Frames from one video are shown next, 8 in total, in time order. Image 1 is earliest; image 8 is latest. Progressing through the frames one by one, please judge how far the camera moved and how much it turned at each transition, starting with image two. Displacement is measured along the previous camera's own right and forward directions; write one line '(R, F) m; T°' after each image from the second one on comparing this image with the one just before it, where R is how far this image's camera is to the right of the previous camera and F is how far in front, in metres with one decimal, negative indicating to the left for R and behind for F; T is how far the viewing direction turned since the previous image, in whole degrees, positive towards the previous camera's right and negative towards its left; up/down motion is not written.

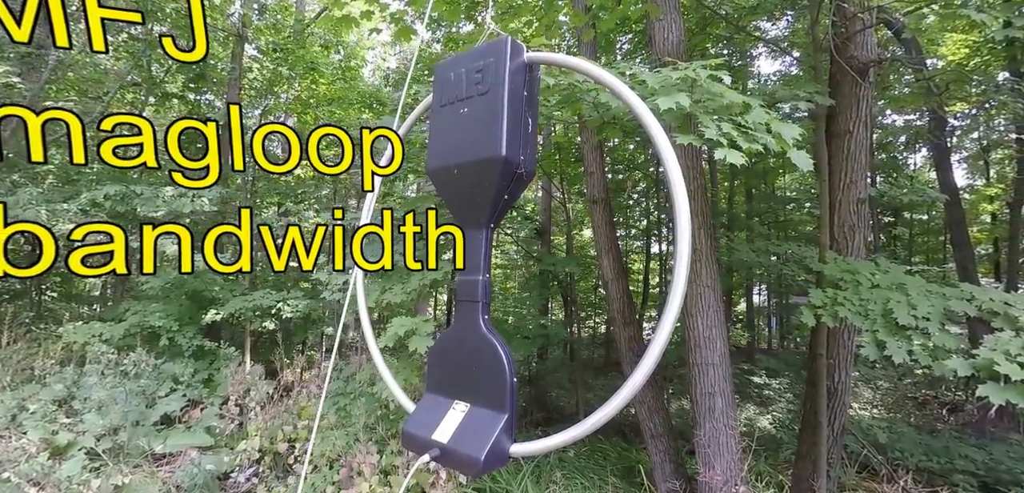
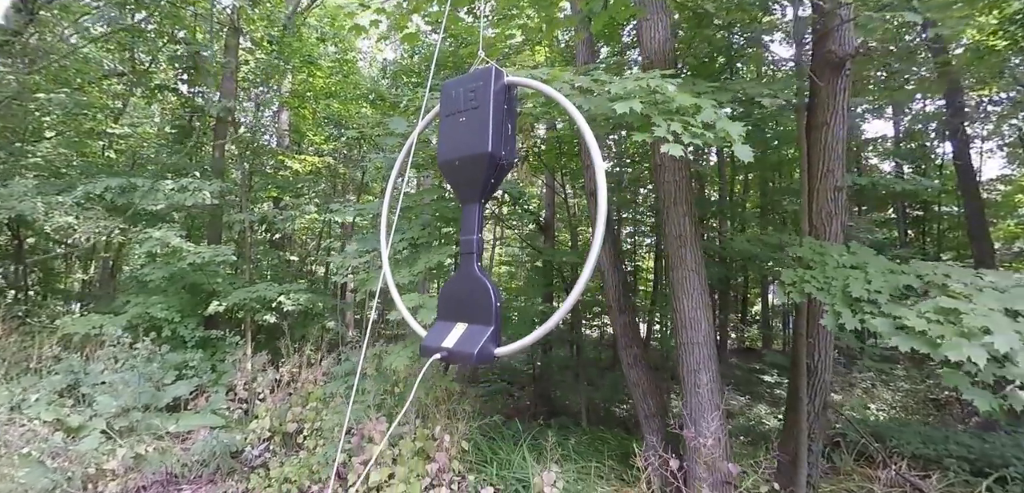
(0.0, -0.2) m; 0°
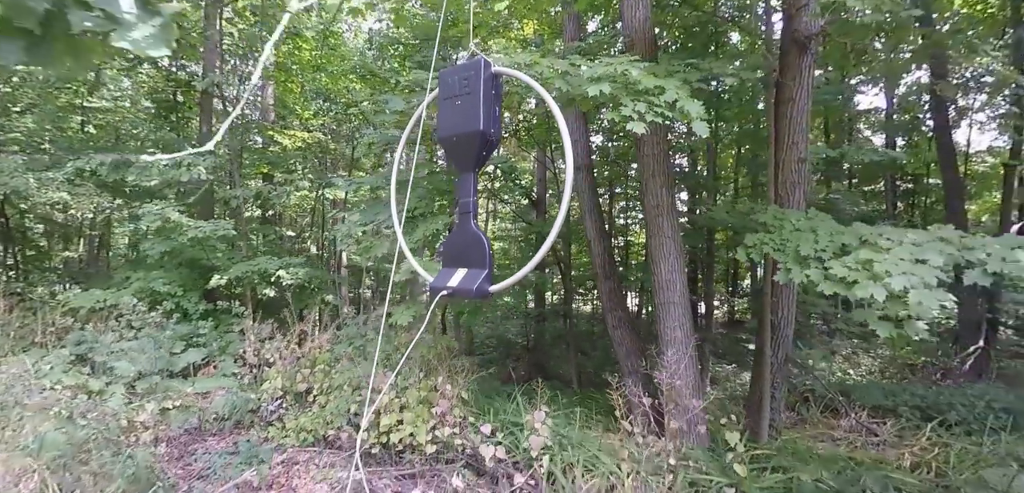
(0.0, -0.3) m; +1°
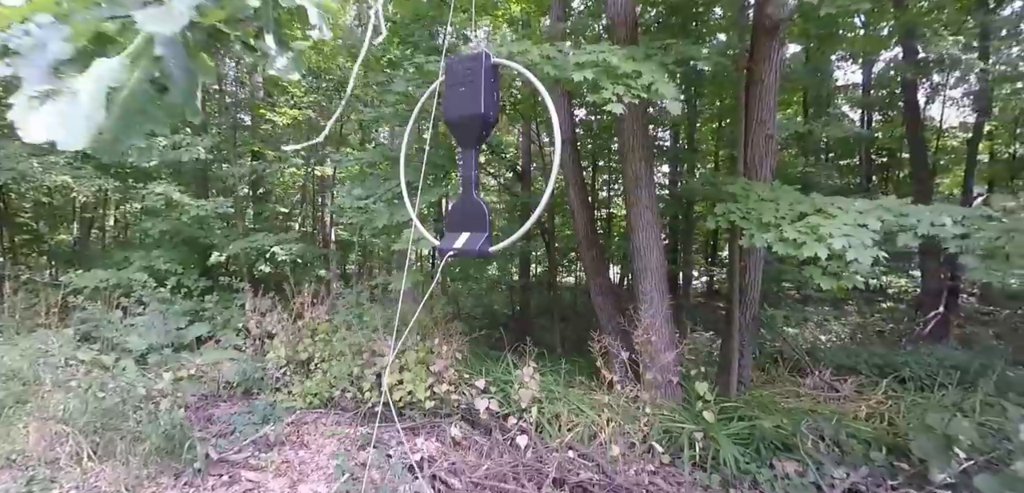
(0.0, -0.3) m; +1°
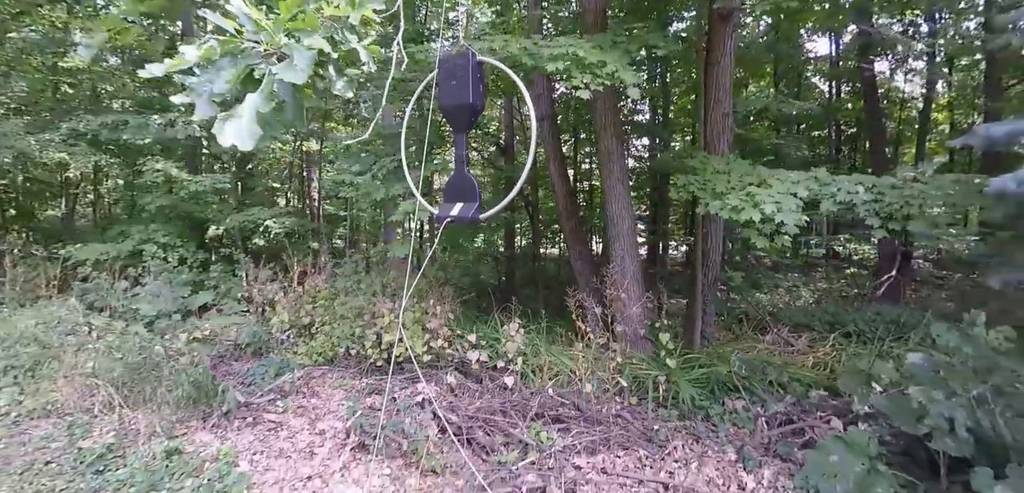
(0.0, -0.4) m; +2°
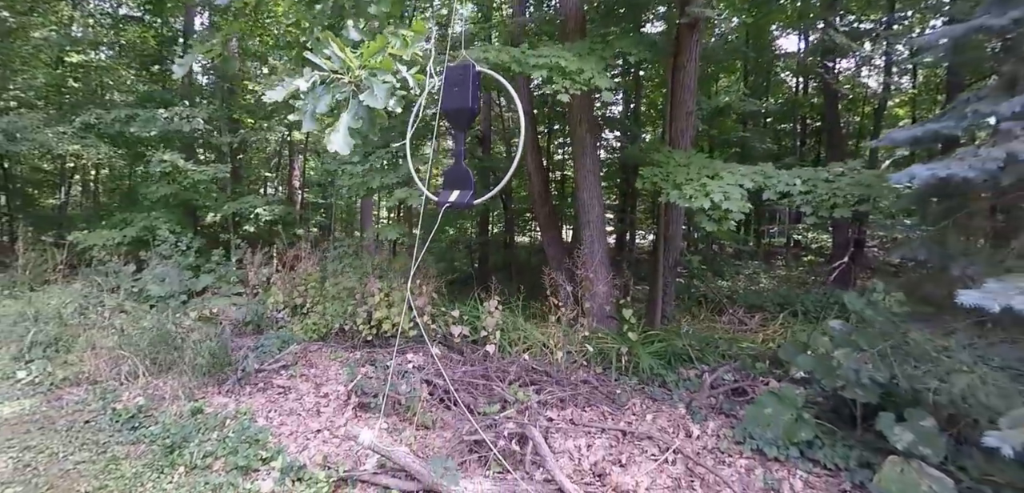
(0.0, -0.4) m; +2°
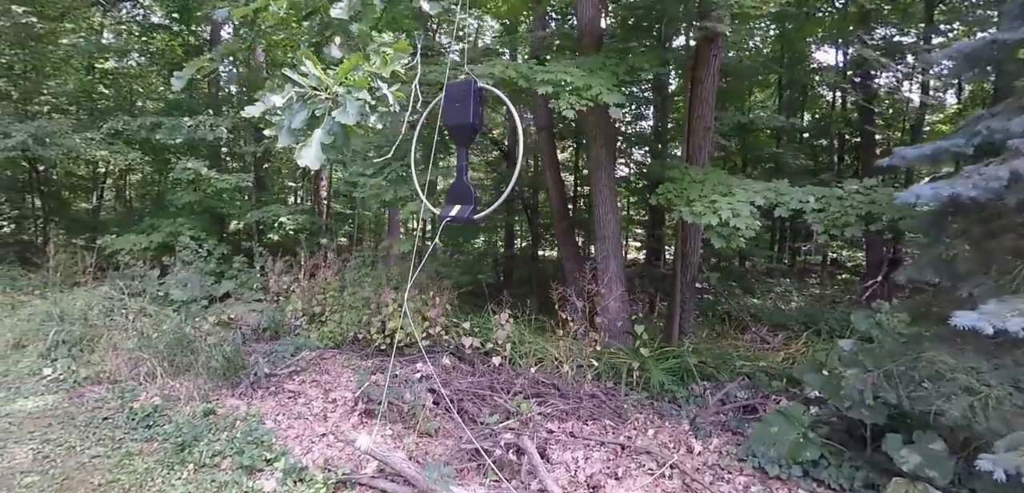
(+0.1, 0.0) m; -2°
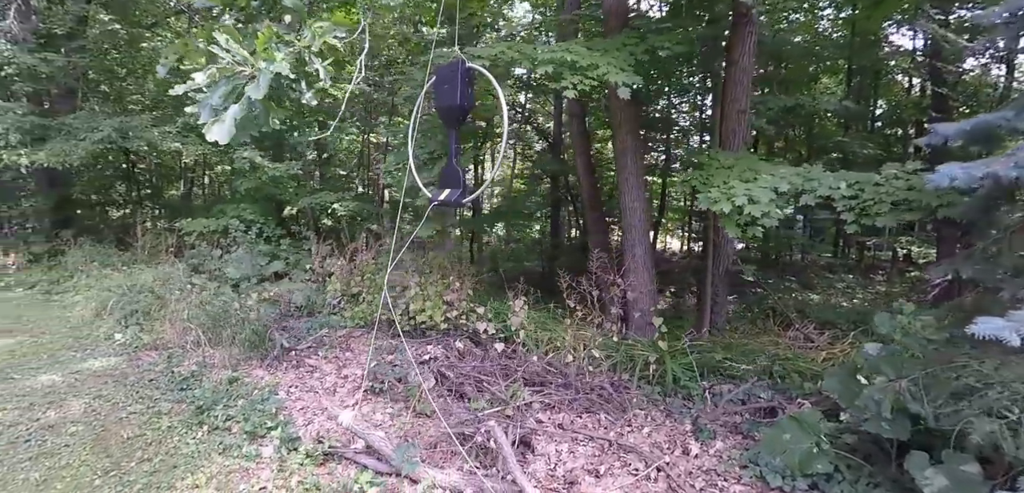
(+0.5, 0.0) m; -8°
